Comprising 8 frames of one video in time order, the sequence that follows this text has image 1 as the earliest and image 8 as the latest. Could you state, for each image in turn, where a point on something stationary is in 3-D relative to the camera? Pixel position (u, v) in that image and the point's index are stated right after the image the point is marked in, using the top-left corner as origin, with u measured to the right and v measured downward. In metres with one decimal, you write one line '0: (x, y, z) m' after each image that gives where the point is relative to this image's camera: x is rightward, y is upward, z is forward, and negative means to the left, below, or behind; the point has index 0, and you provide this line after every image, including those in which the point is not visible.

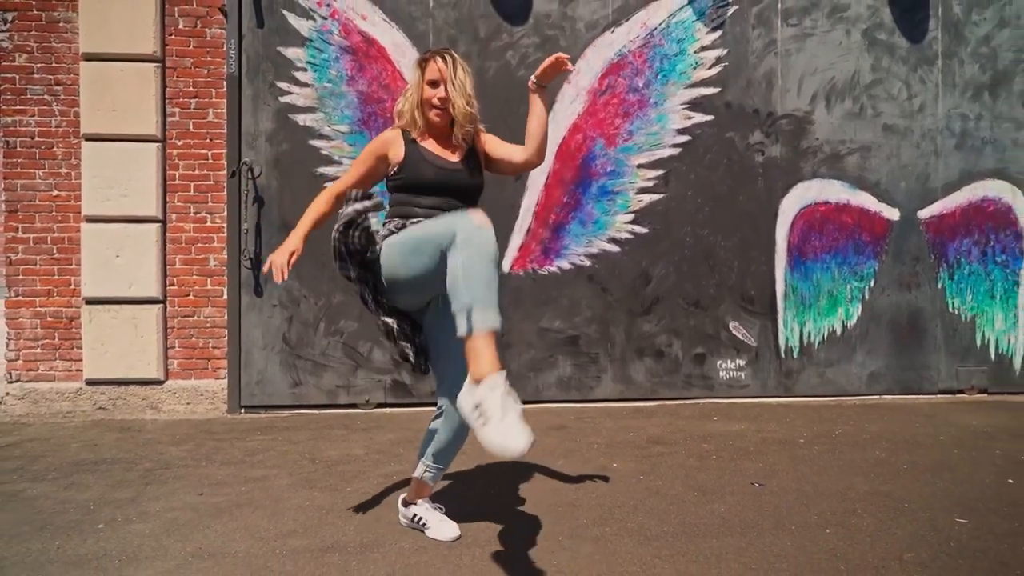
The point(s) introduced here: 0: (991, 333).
0: (+3.7, -0.4, +6.1) m
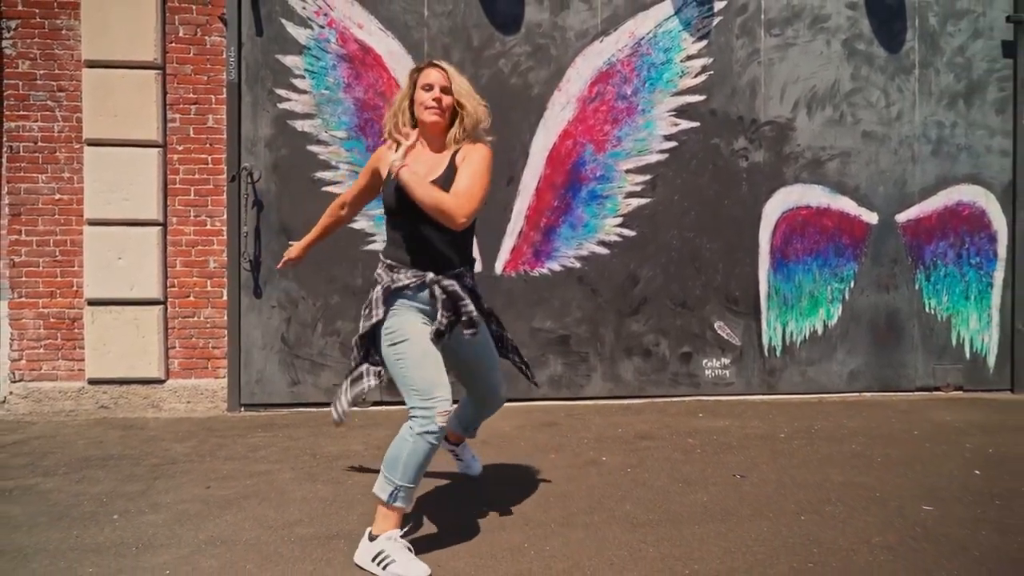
0: (+3.6, -0.4, +6.4) m
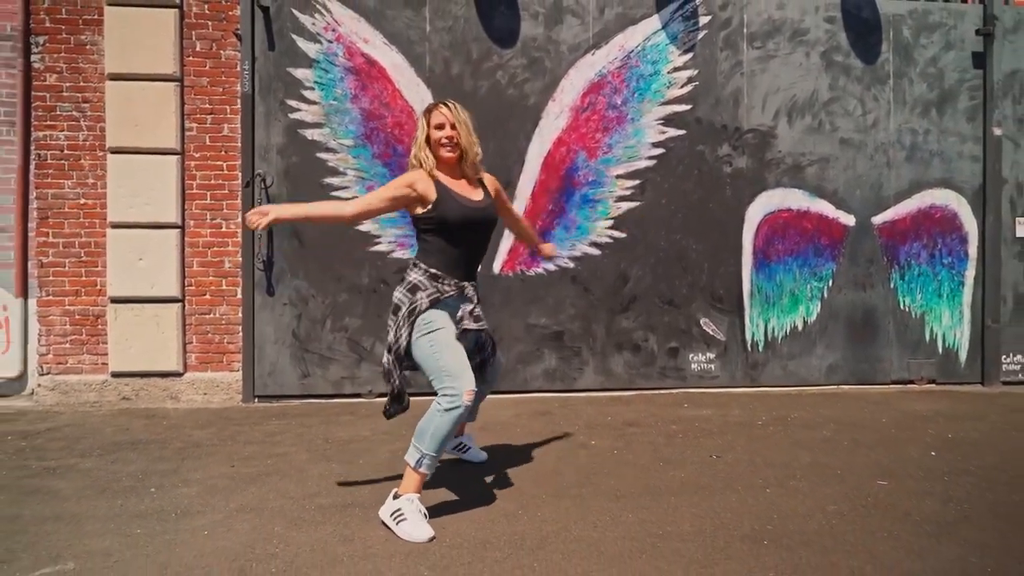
0: (+3.6, -0.3, +6.7) m
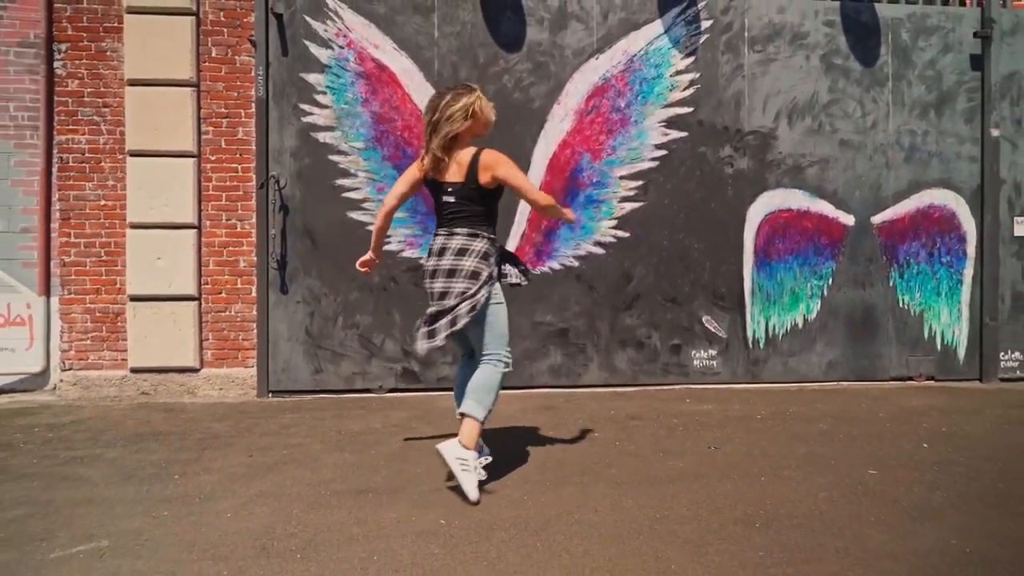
0: (+3.7, -0.3, +6.9) m
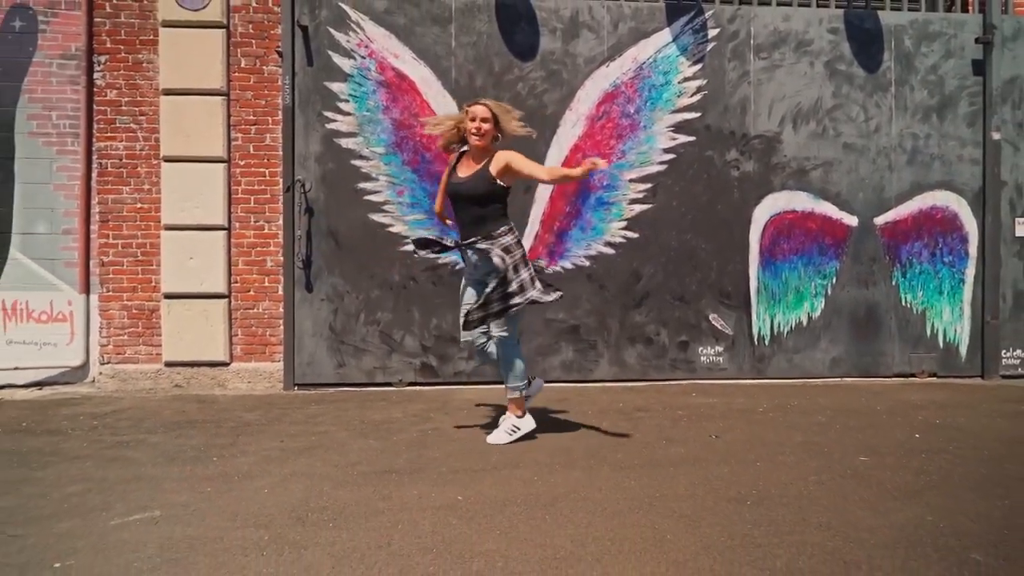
0: (+3.8, -0.3, +7.1) m
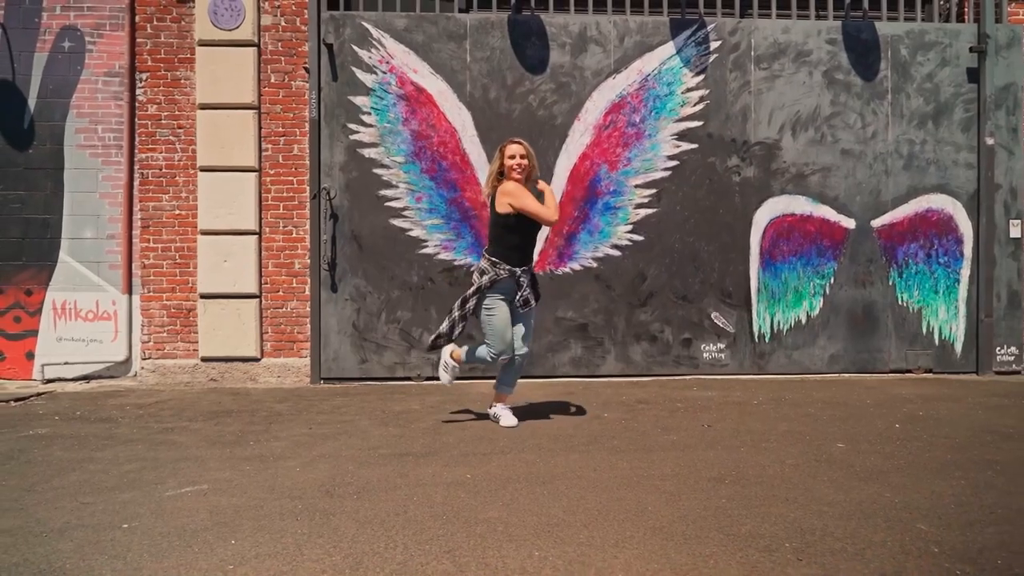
0: (+3.9, -0.3, +7.4) m
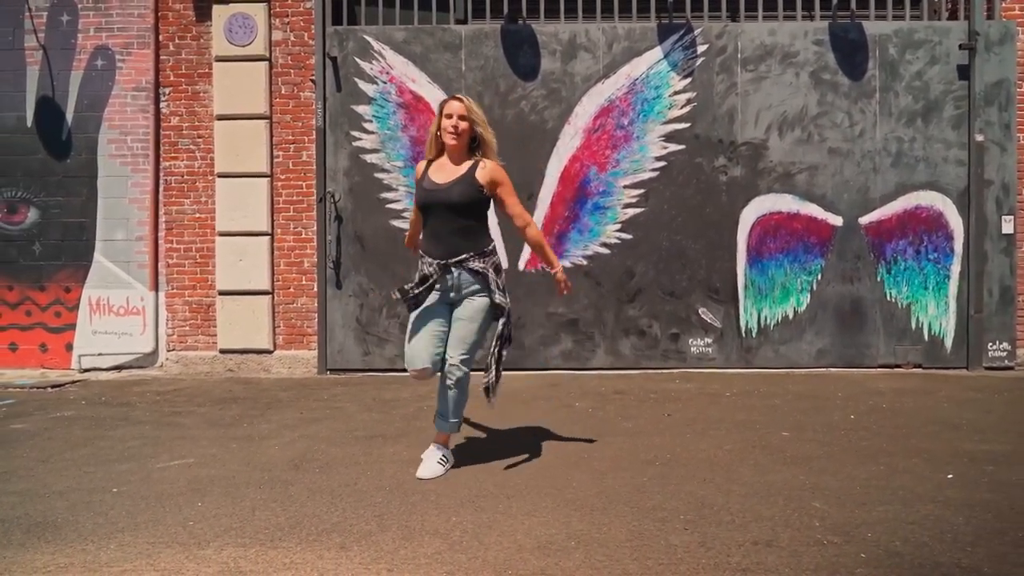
0: (+3.9, -0.3, +7.4) m
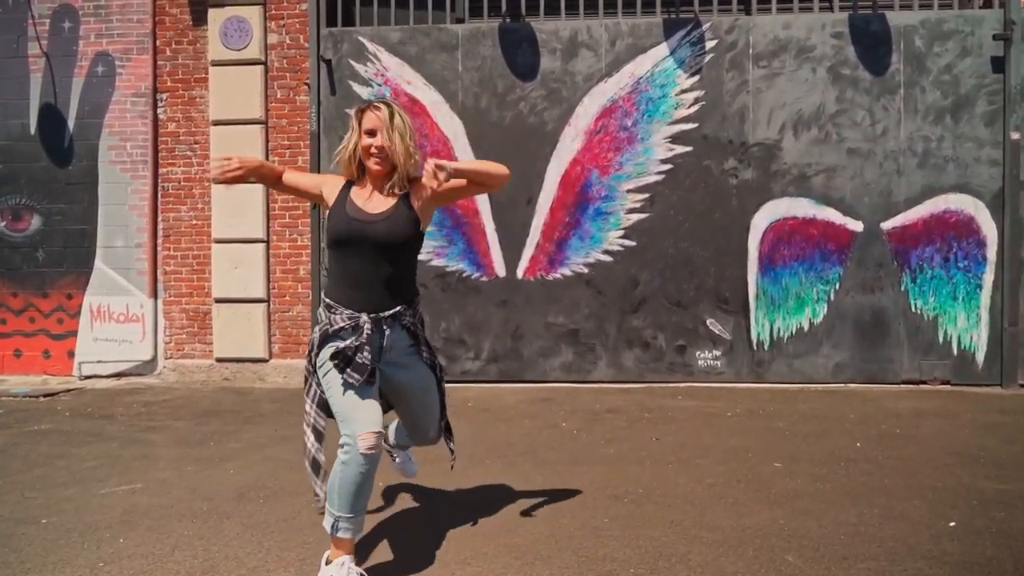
0: (+3.8, -0.4, +6.9) m
